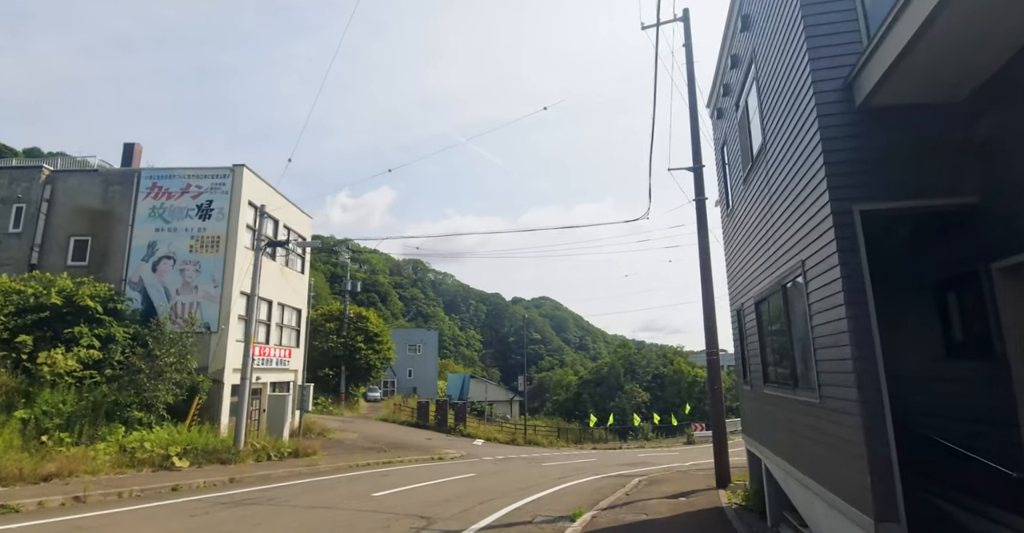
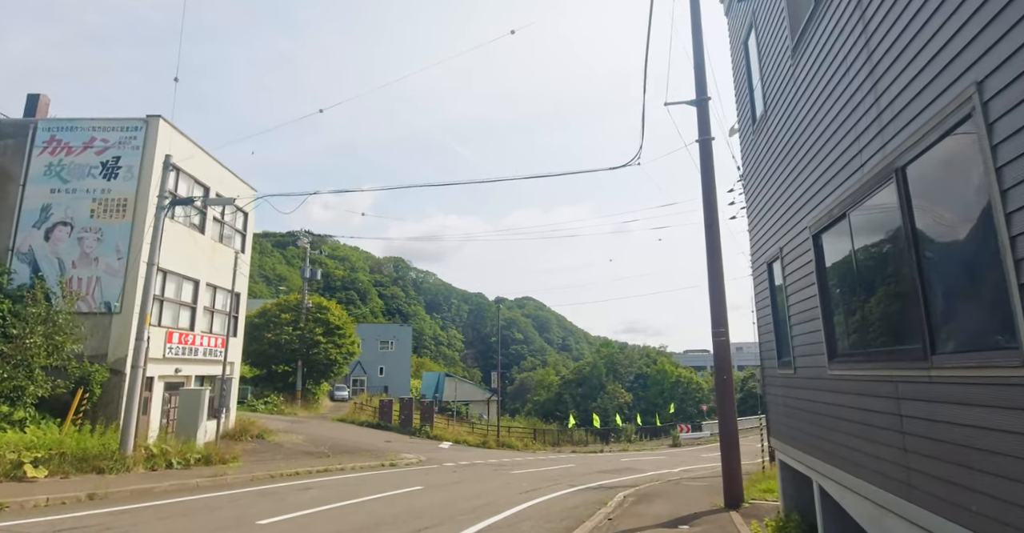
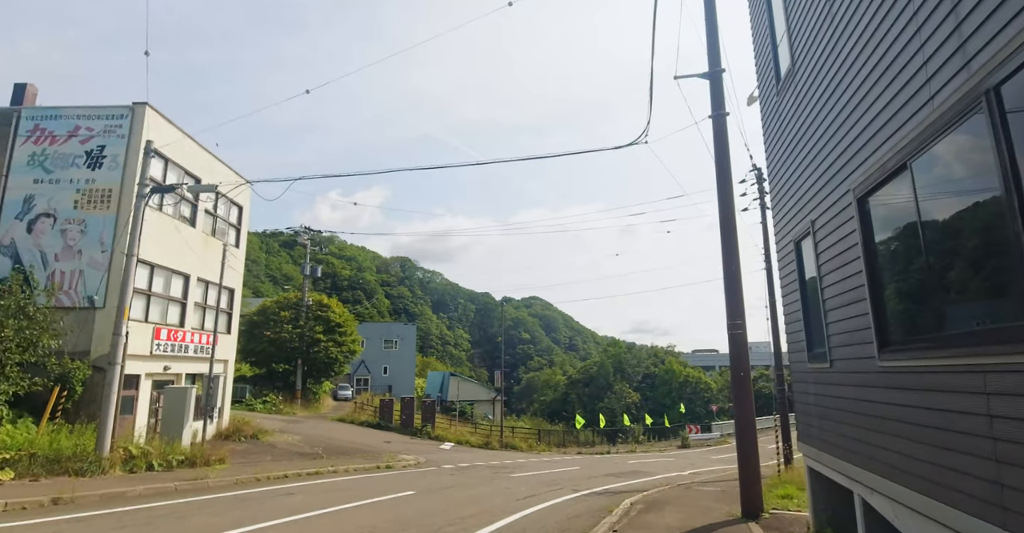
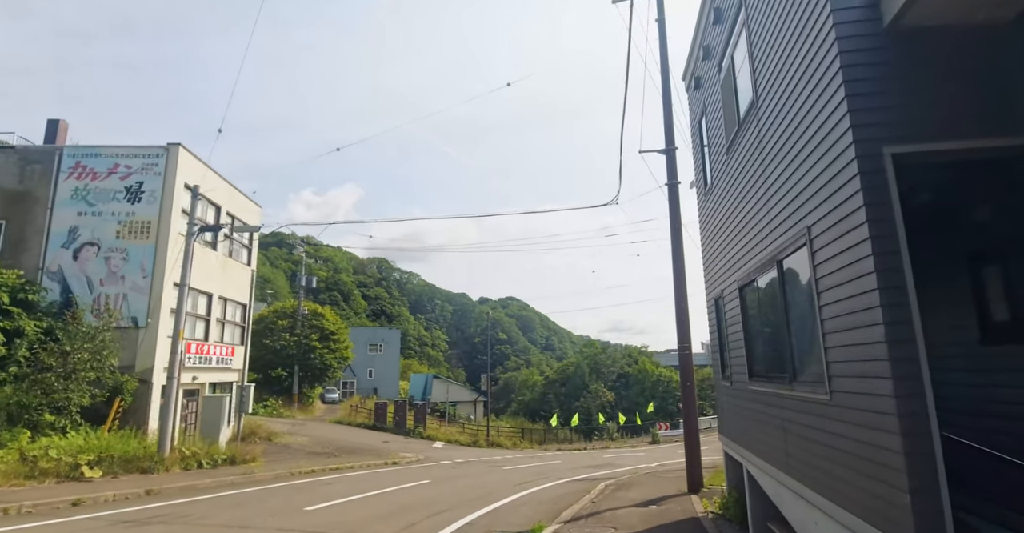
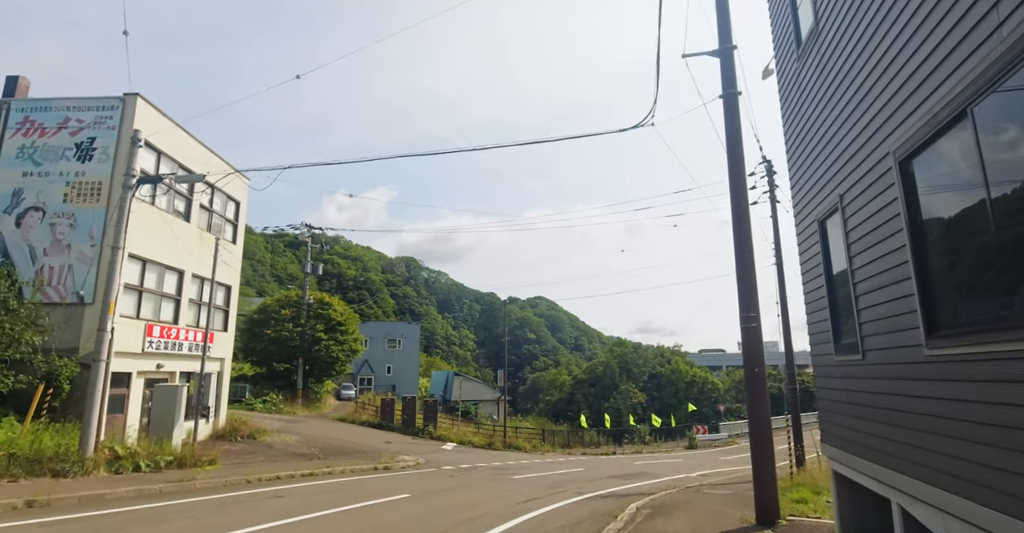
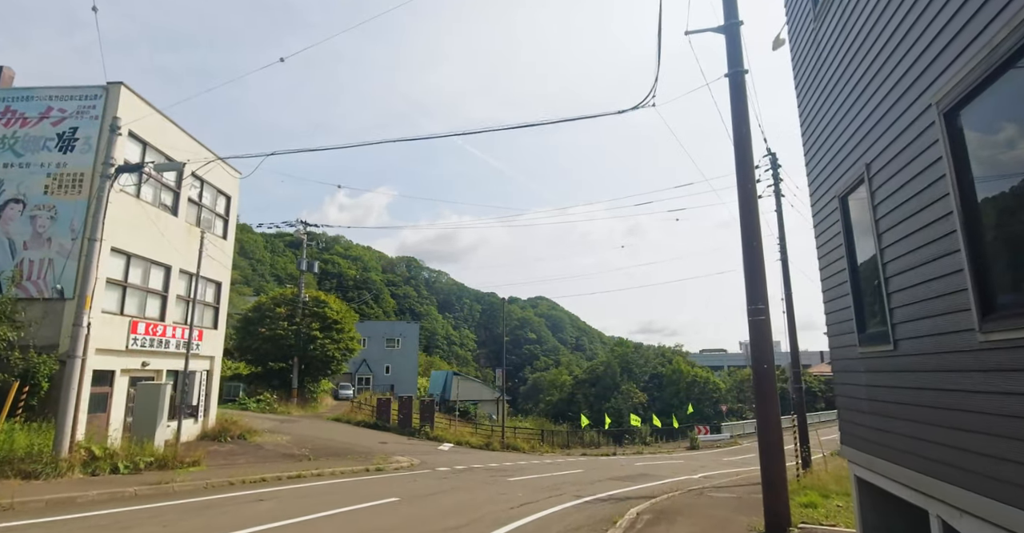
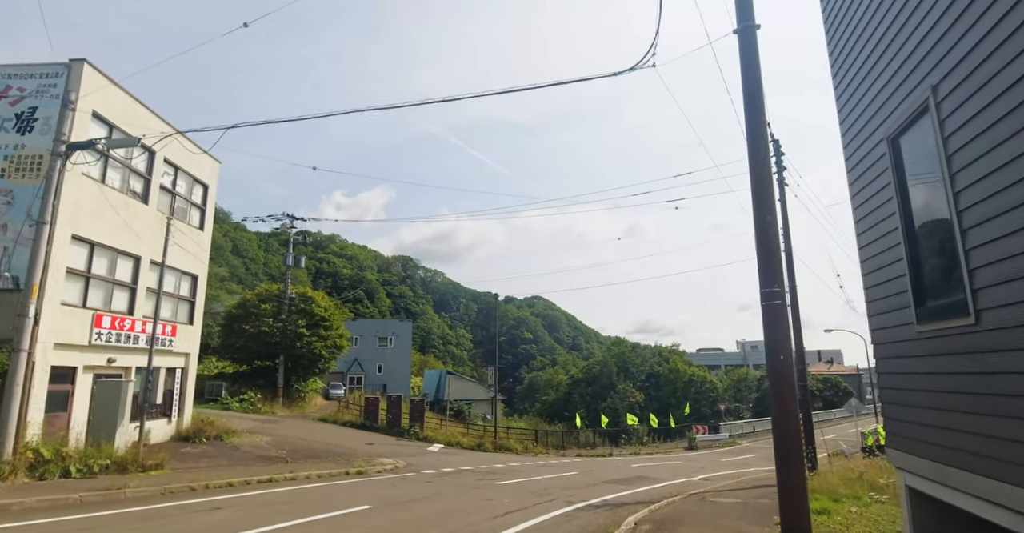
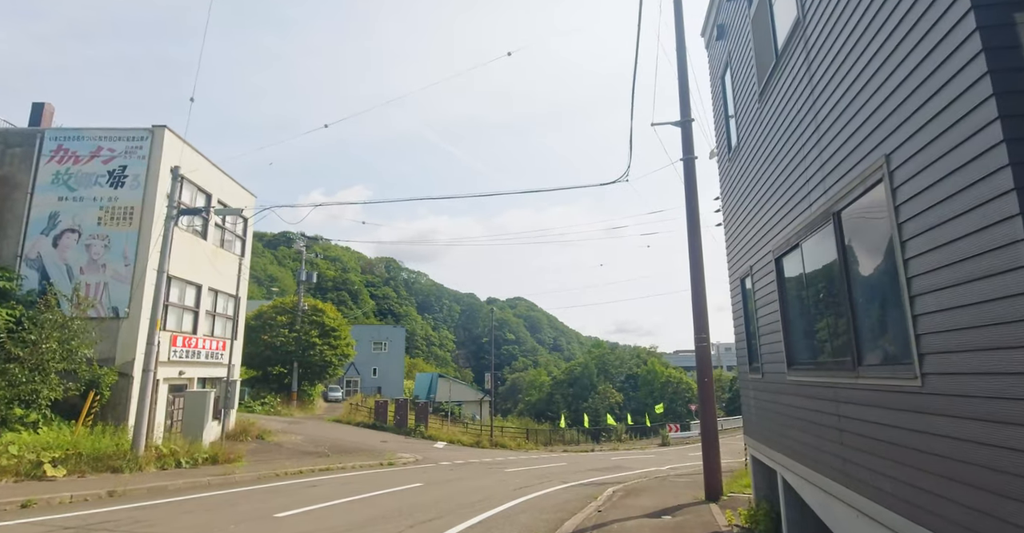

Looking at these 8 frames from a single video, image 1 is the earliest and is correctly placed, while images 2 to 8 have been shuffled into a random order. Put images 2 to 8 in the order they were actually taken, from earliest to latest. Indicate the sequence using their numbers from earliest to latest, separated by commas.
4, 8, 2, 3, 5, 6, 7
